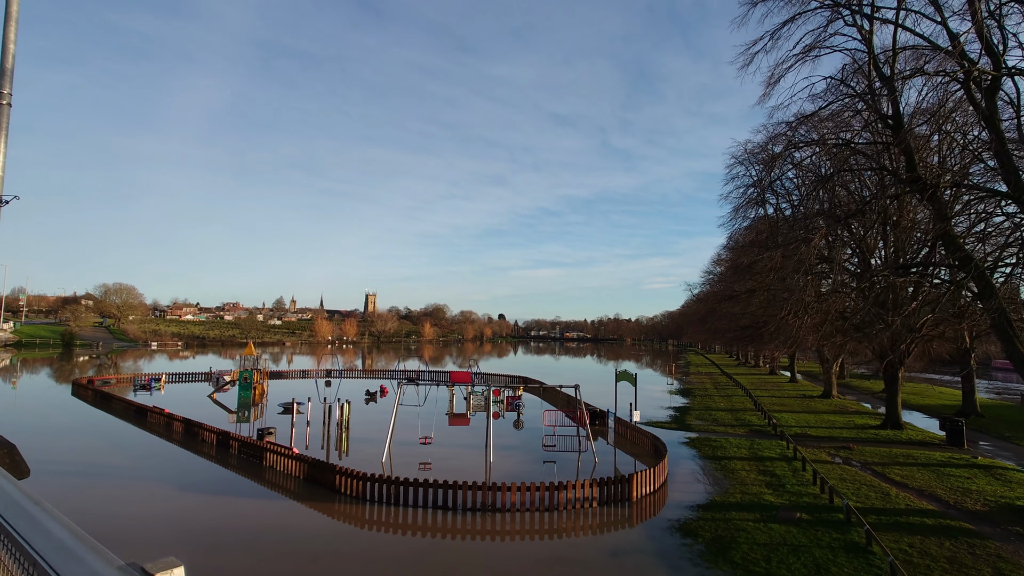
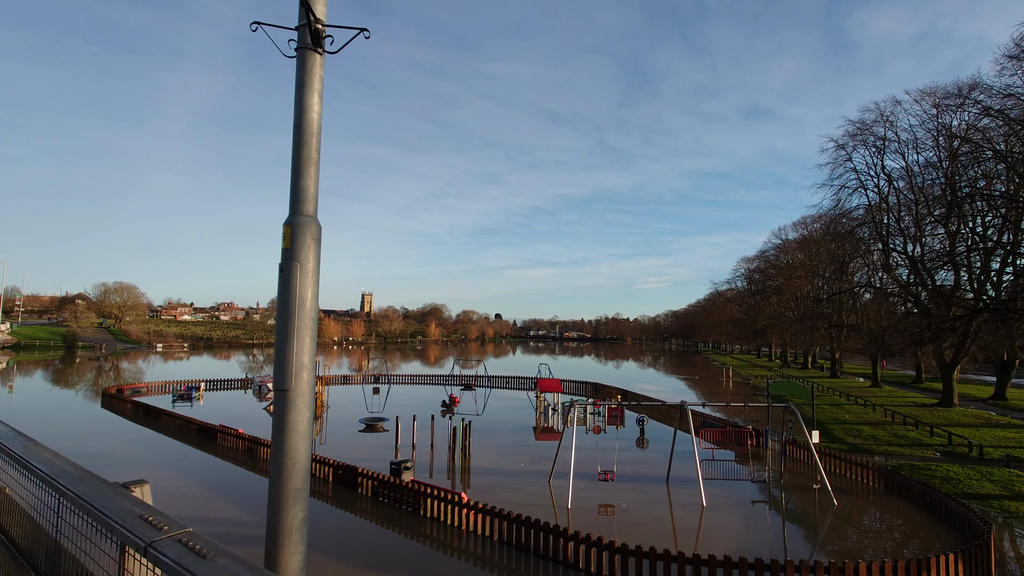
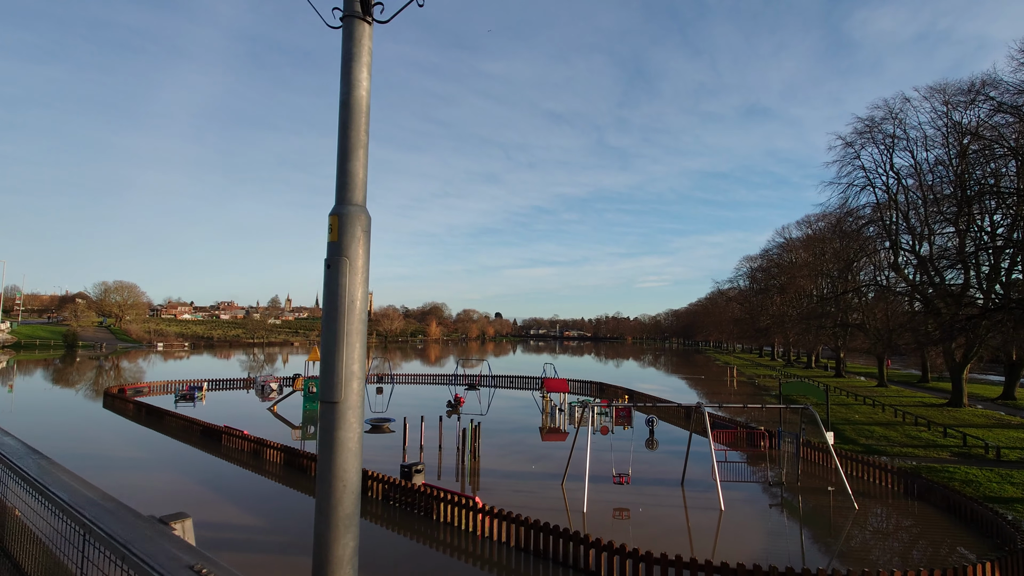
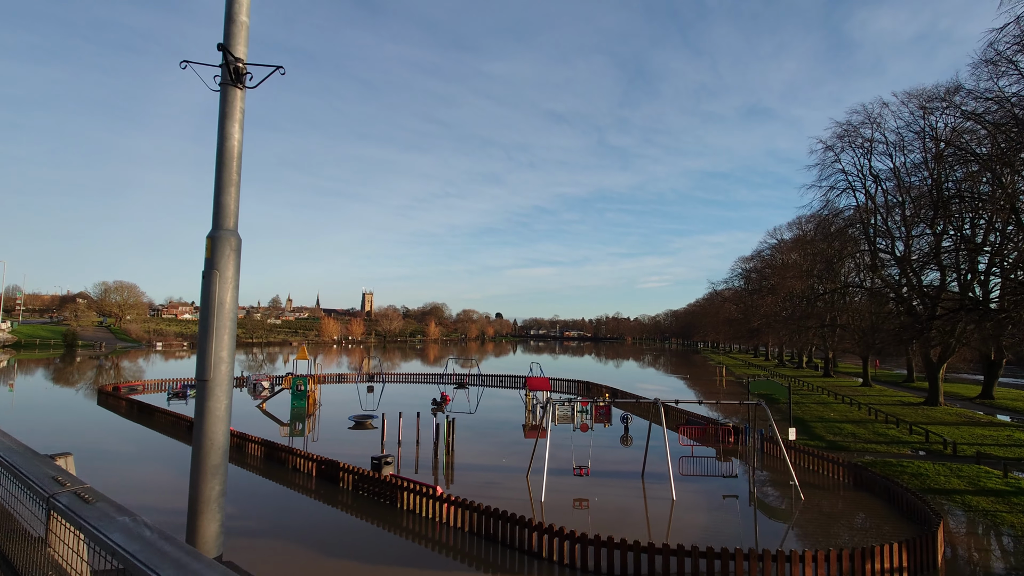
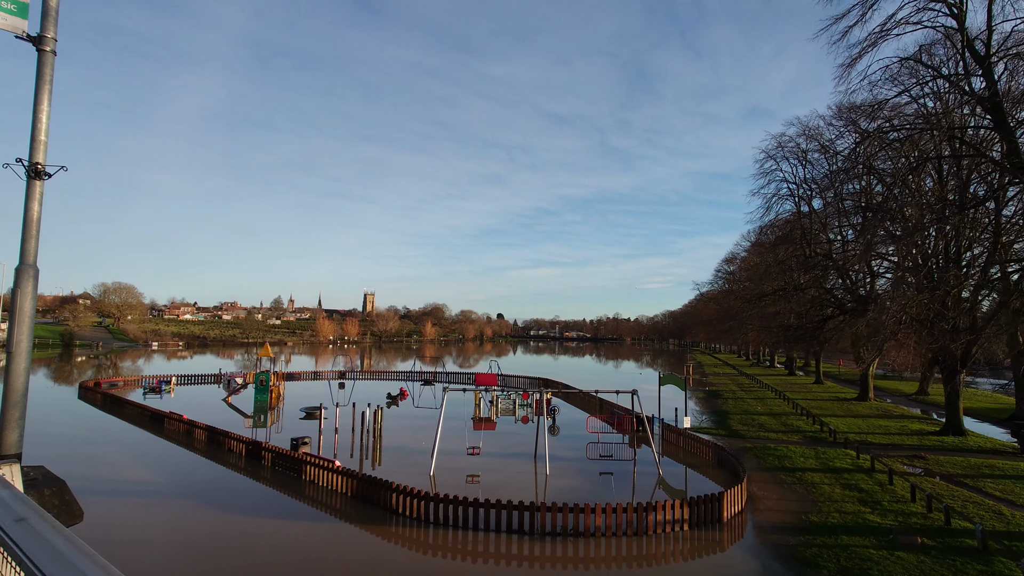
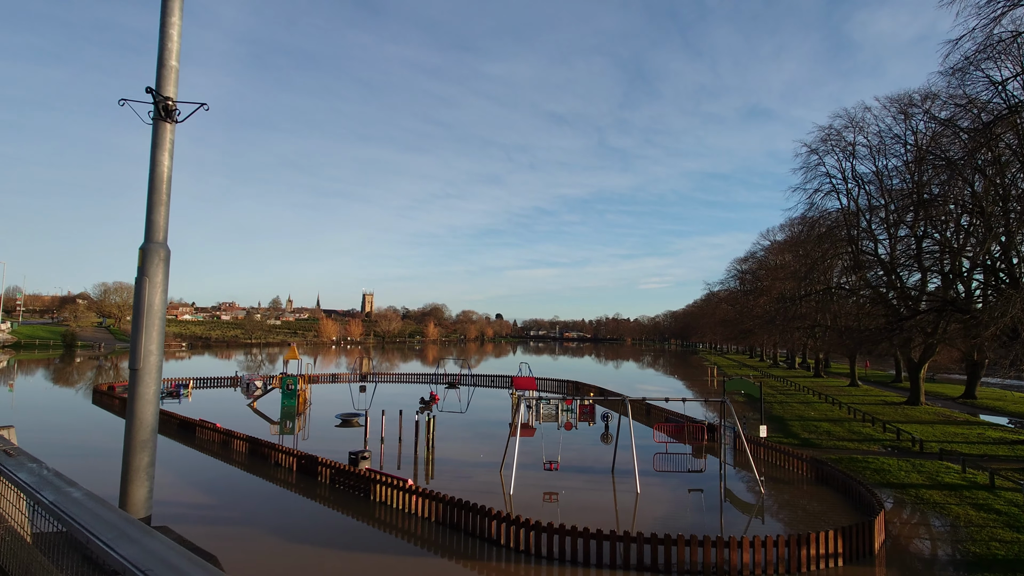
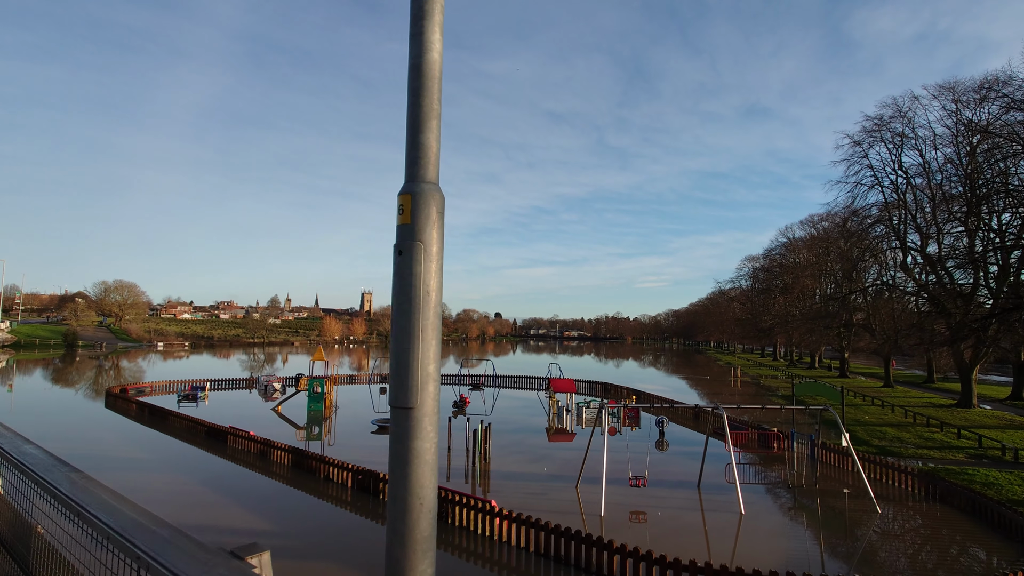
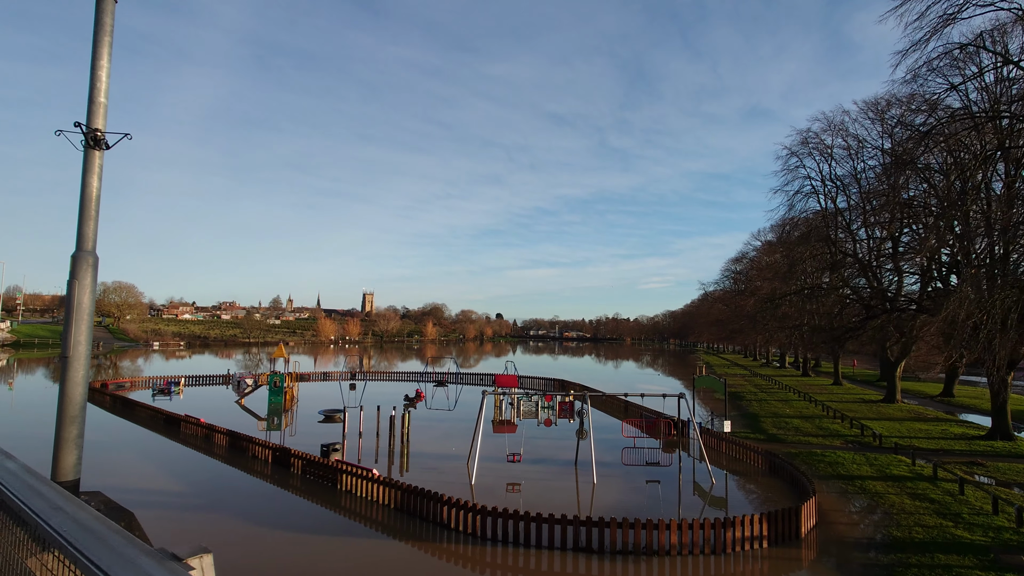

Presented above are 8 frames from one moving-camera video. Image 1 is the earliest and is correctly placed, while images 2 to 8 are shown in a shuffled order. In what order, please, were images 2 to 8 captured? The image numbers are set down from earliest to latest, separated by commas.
5, 8, 6, 4, 2, 3, 7
